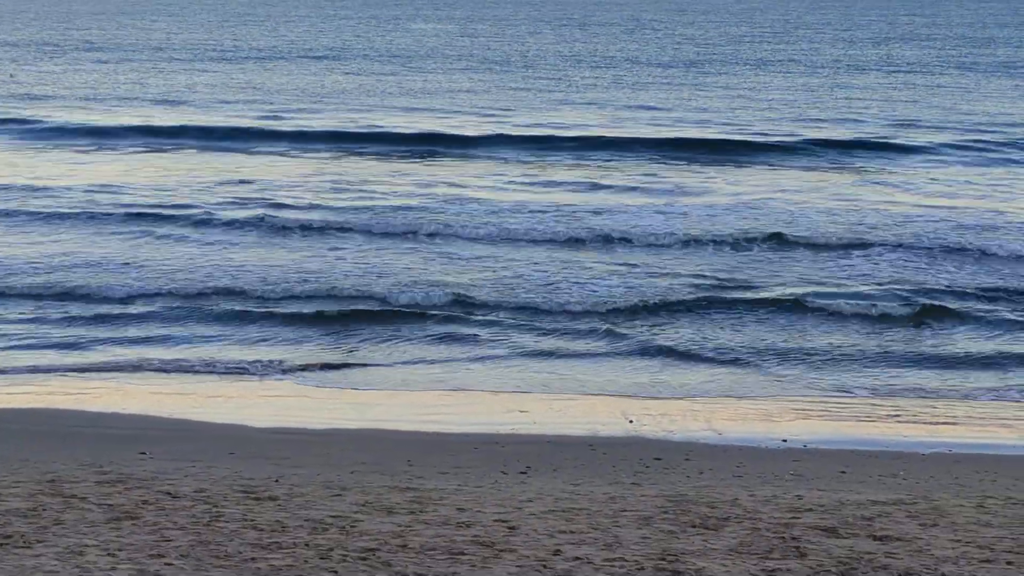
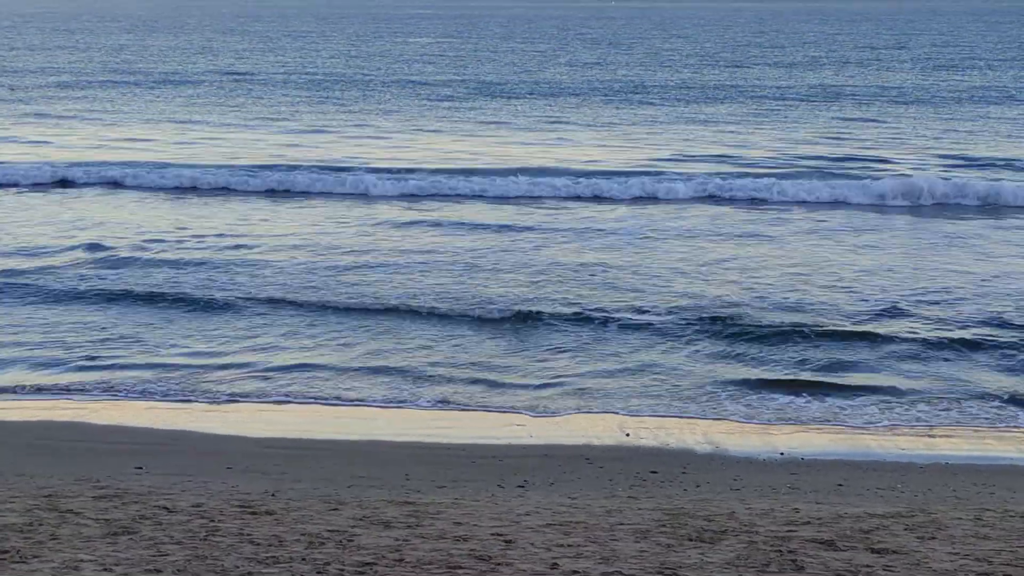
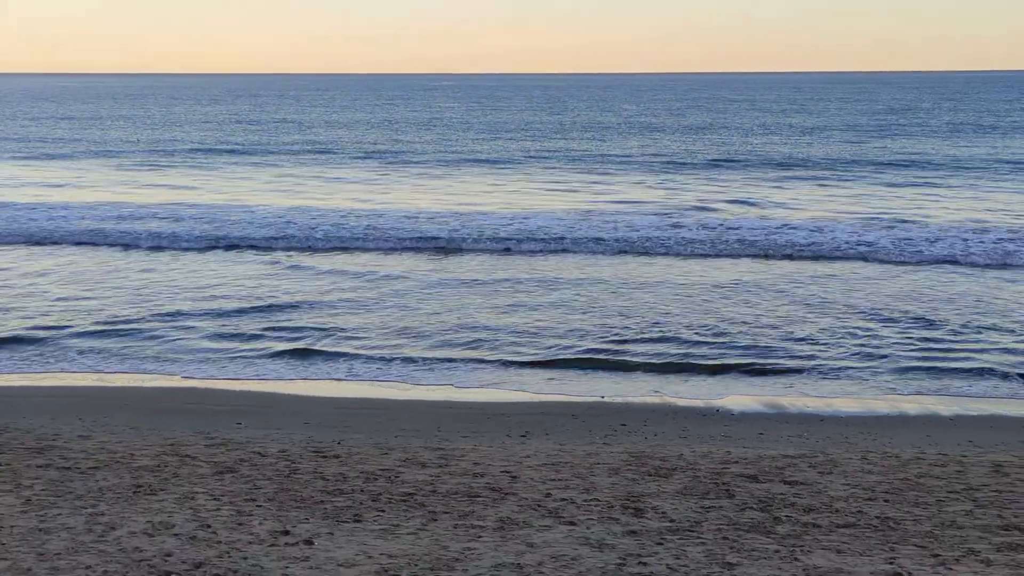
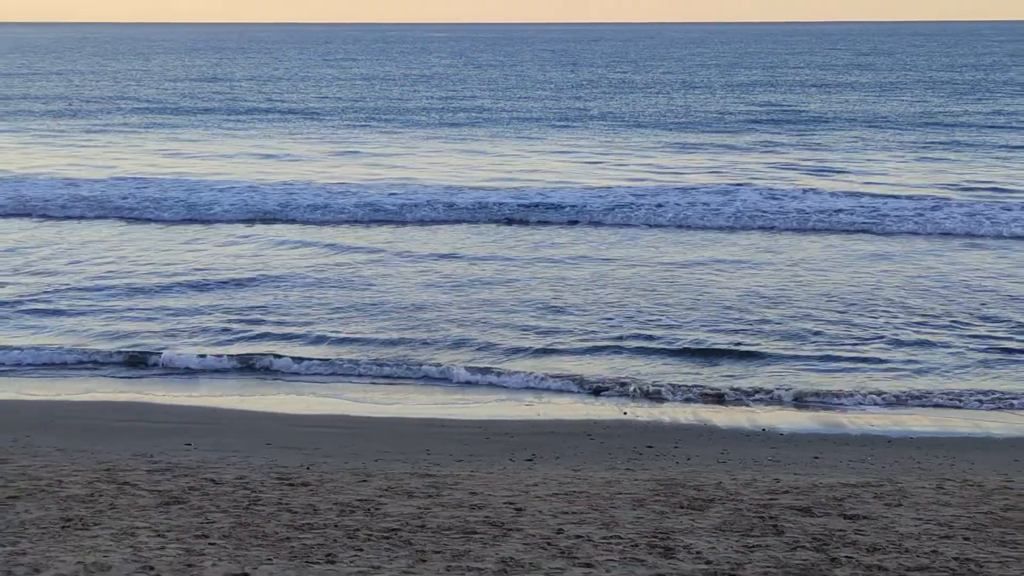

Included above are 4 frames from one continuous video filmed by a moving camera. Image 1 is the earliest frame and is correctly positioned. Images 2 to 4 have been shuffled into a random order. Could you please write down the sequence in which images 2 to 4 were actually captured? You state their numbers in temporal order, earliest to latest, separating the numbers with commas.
2, 4, 3
